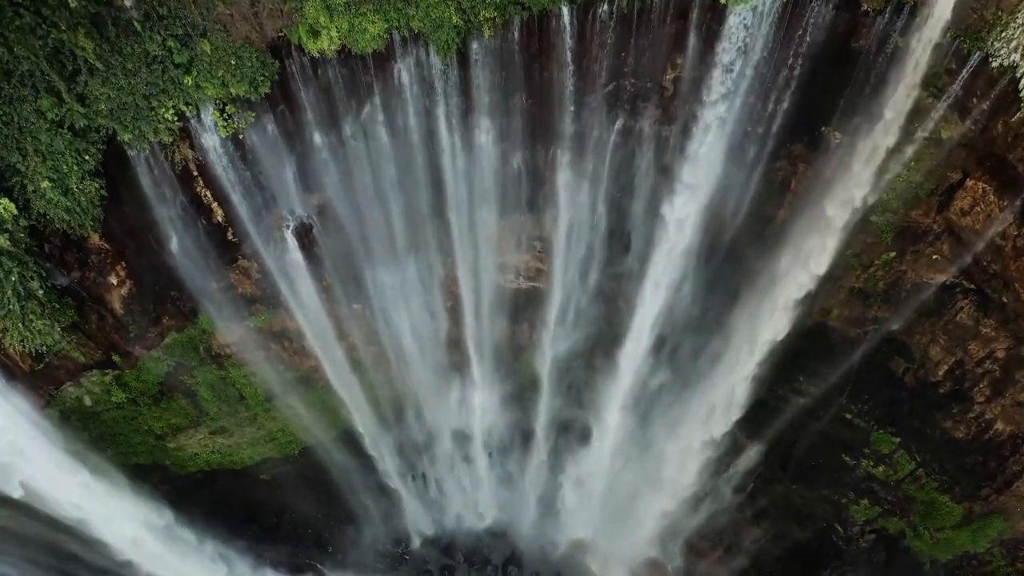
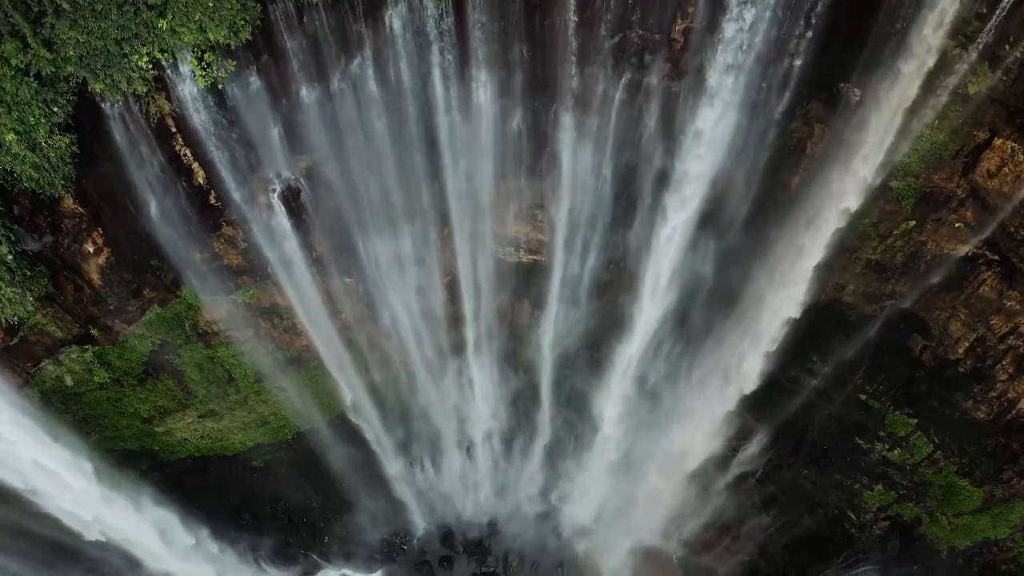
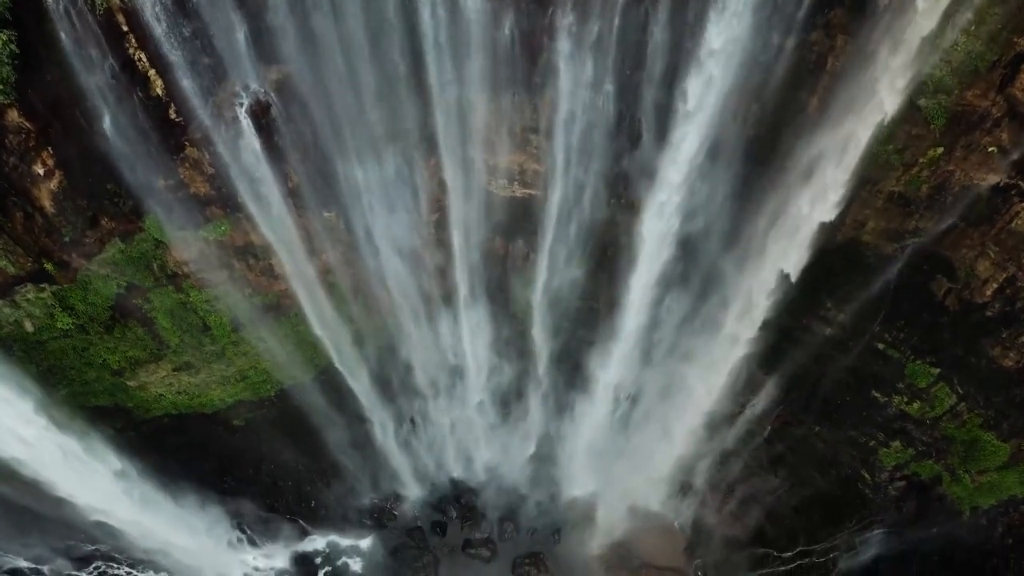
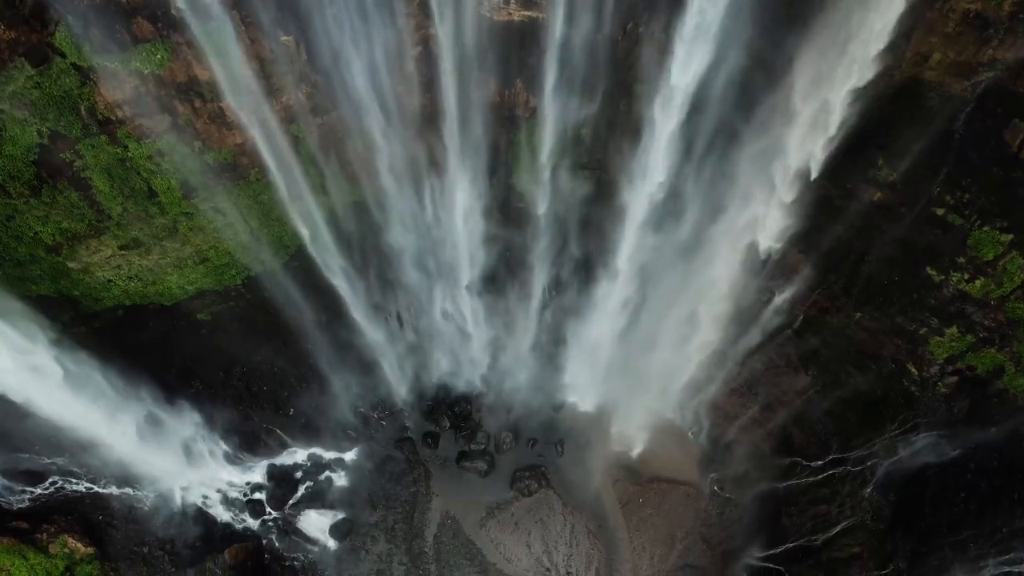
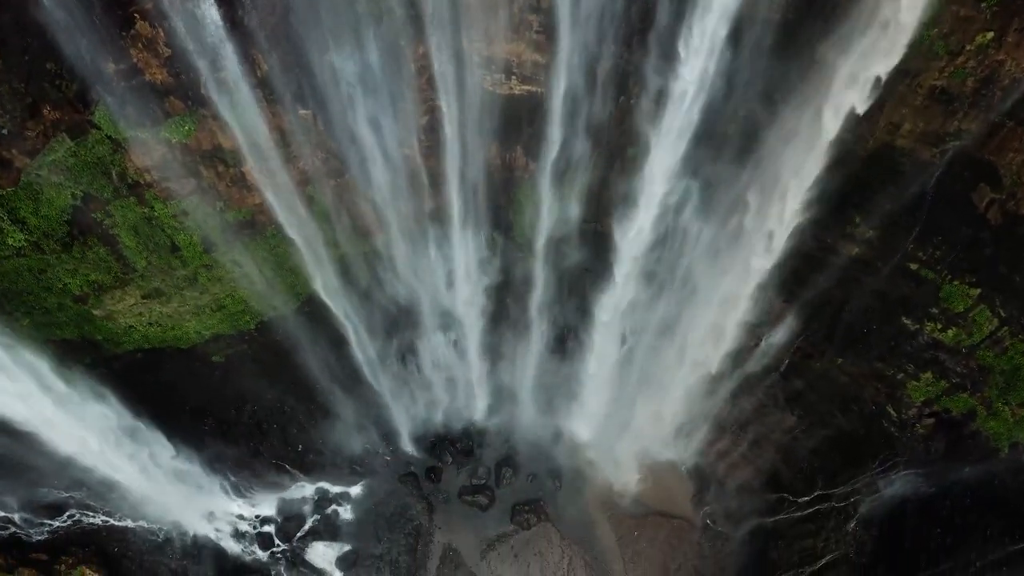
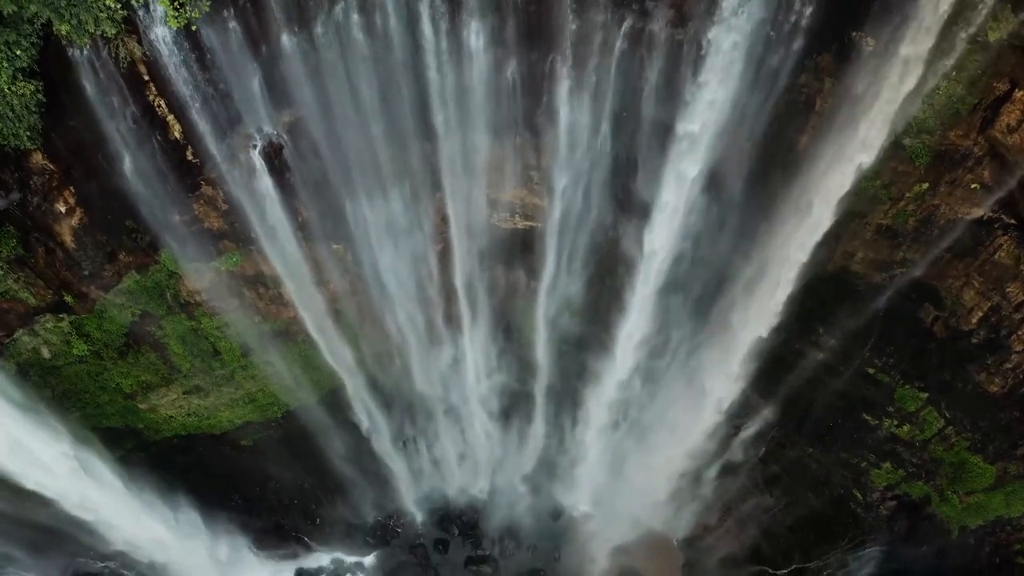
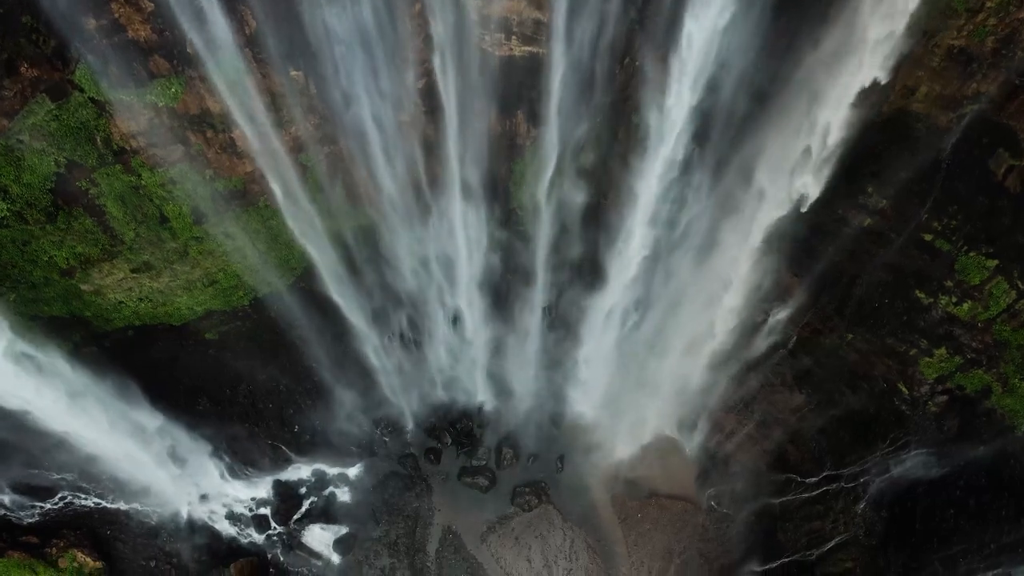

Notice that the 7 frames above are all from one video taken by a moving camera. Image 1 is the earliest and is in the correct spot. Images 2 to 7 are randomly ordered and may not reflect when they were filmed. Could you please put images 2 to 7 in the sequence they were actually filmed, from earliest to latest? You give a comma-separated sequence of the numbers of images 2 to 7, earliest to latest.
2, 6, 3, 5, 7, 4
